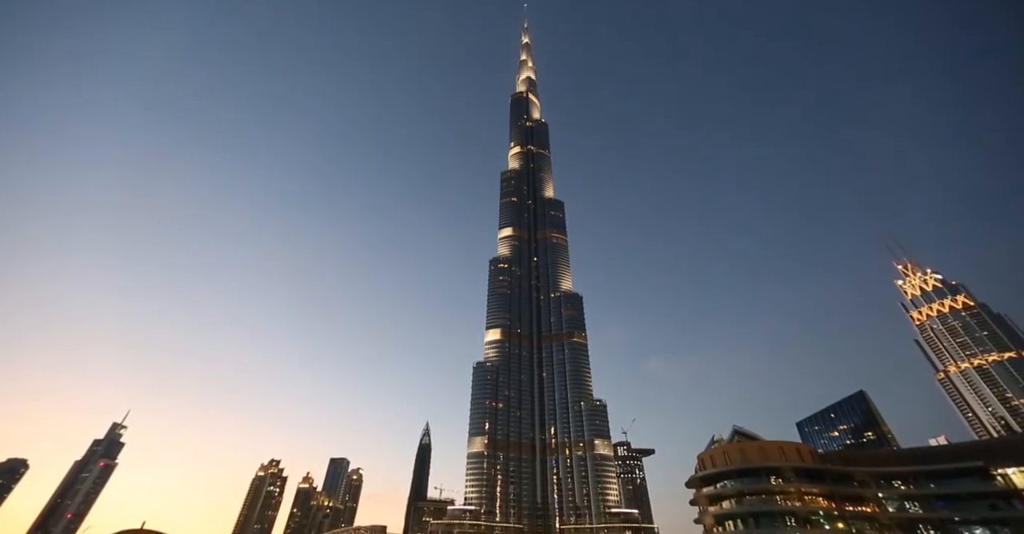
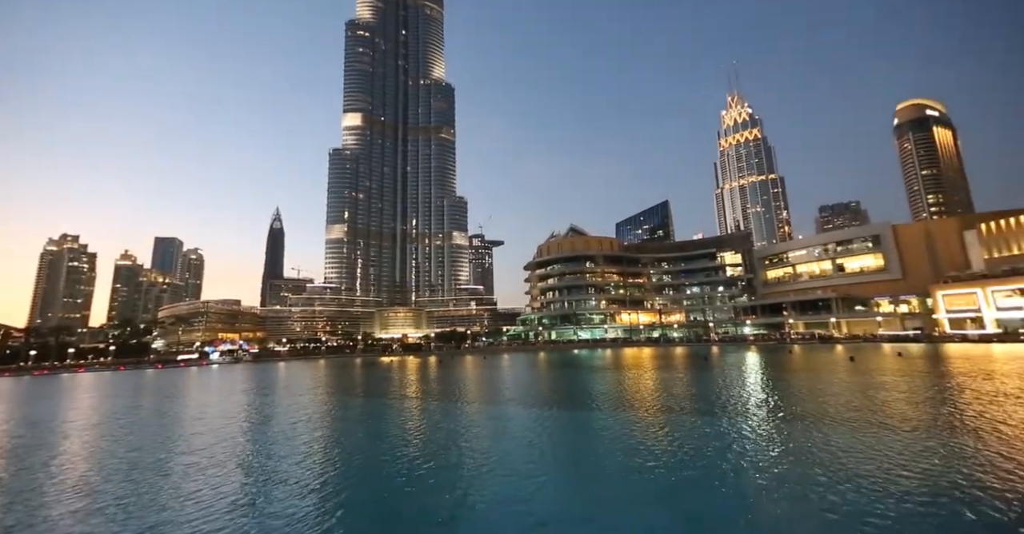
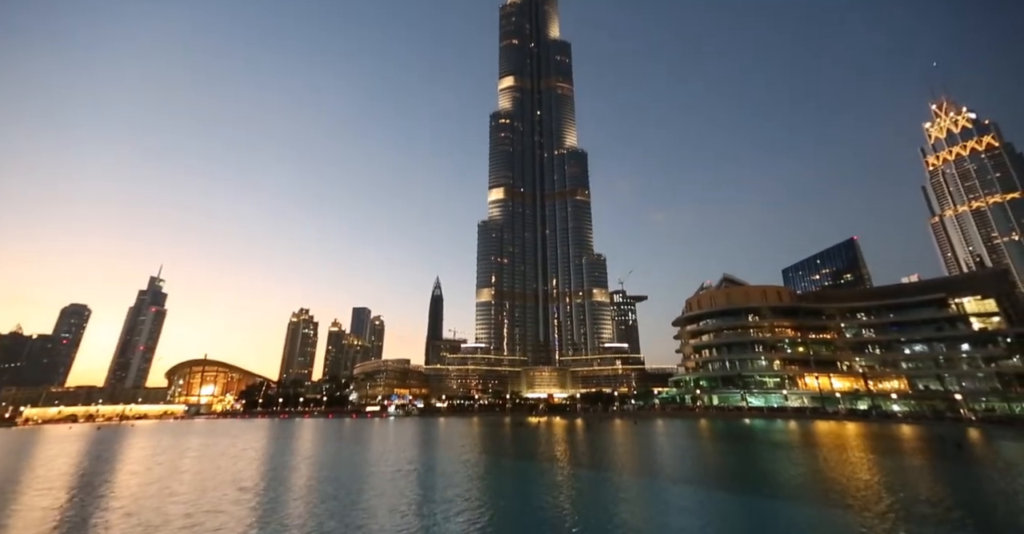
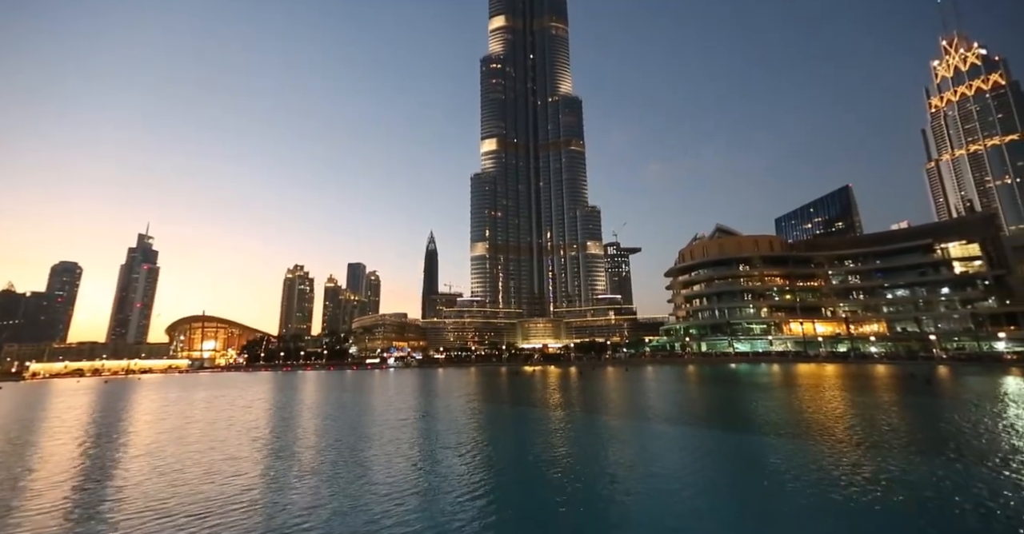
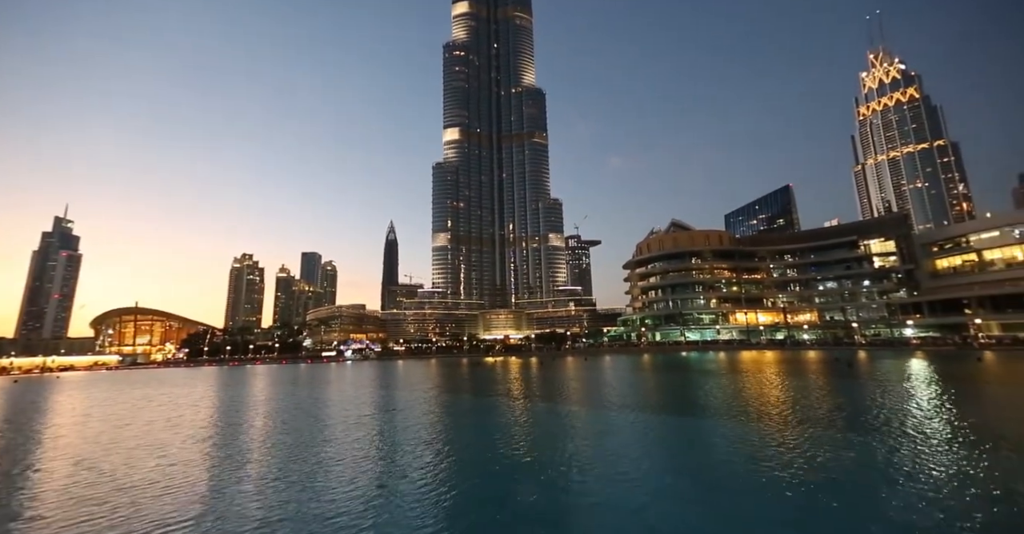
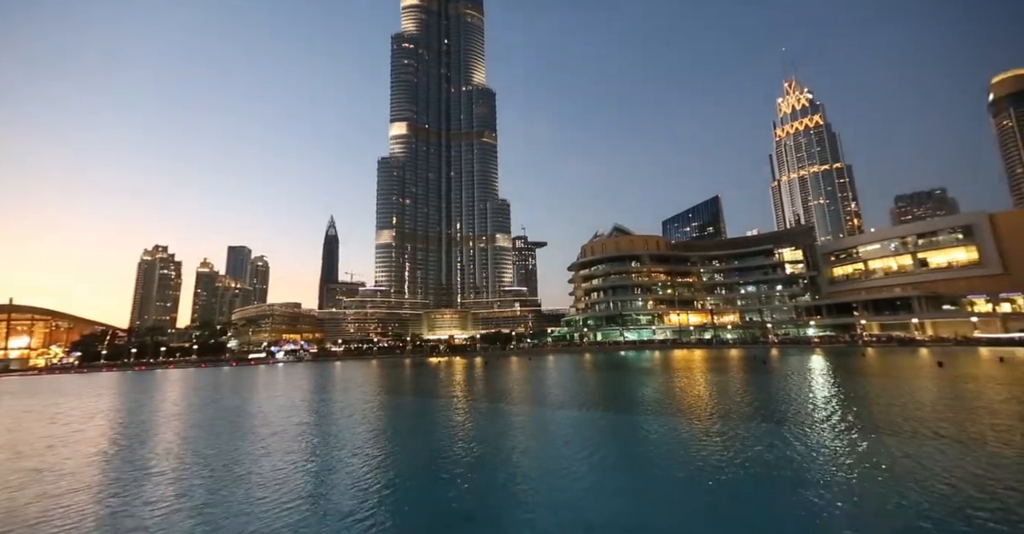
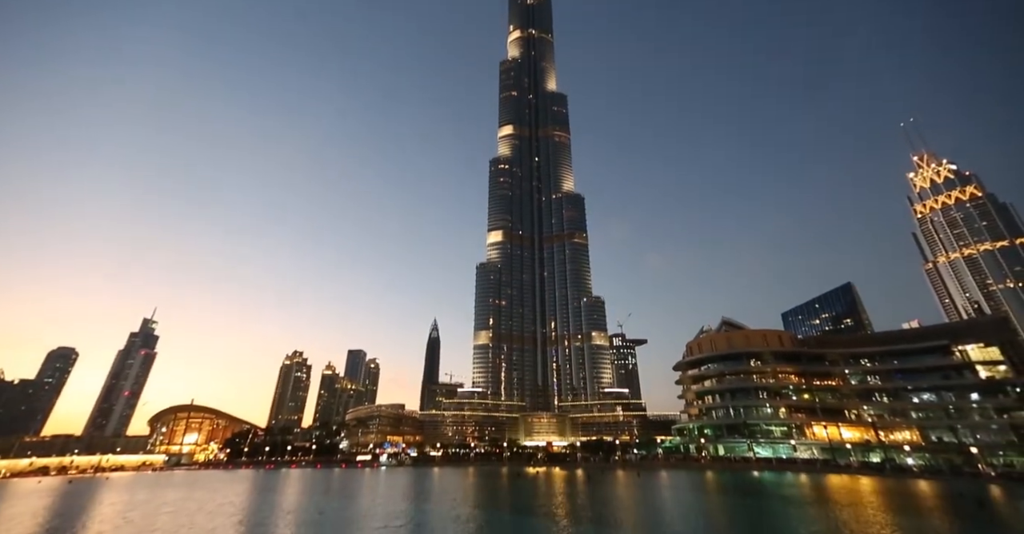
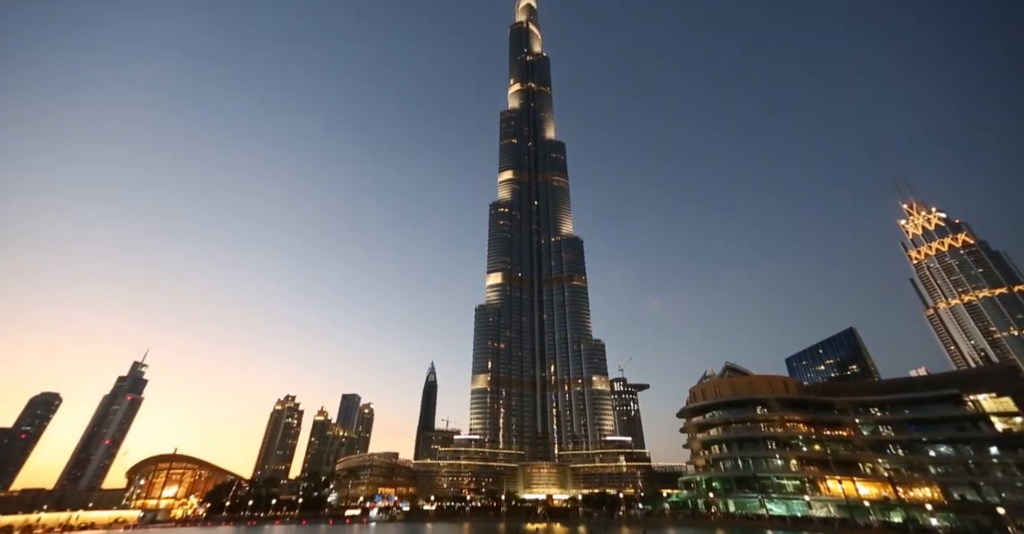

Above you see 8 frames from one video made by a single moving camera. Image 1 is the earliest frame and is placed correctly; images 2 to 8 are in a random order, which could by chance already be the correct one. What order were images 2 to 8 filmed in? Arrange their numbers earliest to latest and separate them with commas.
8, 7, 3, 4, 5, 6, 2
